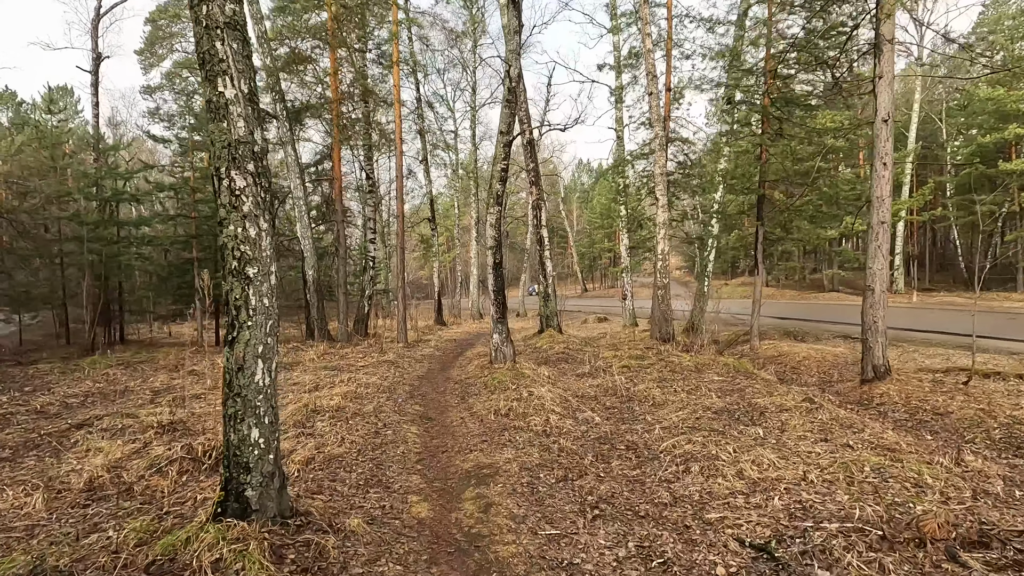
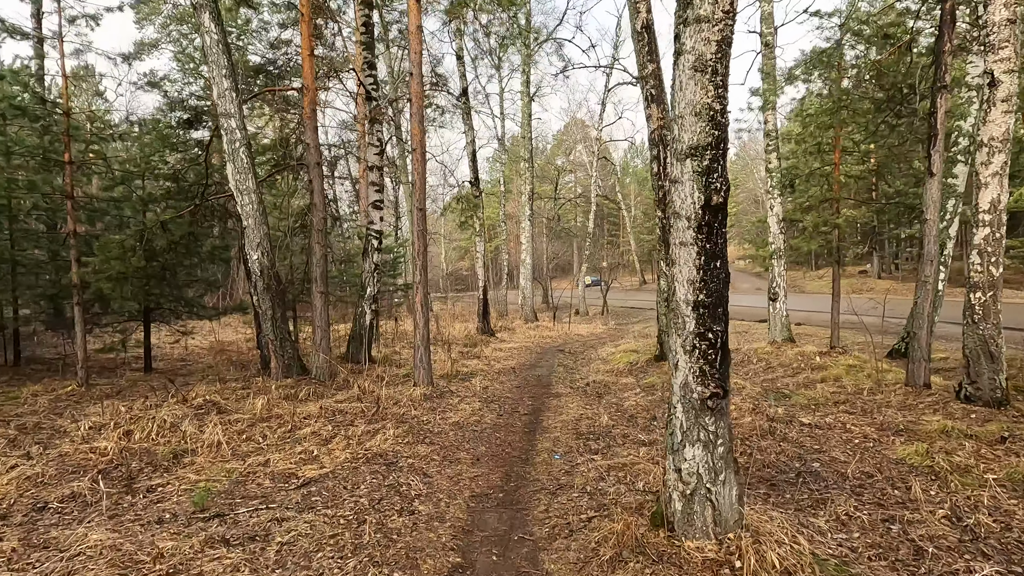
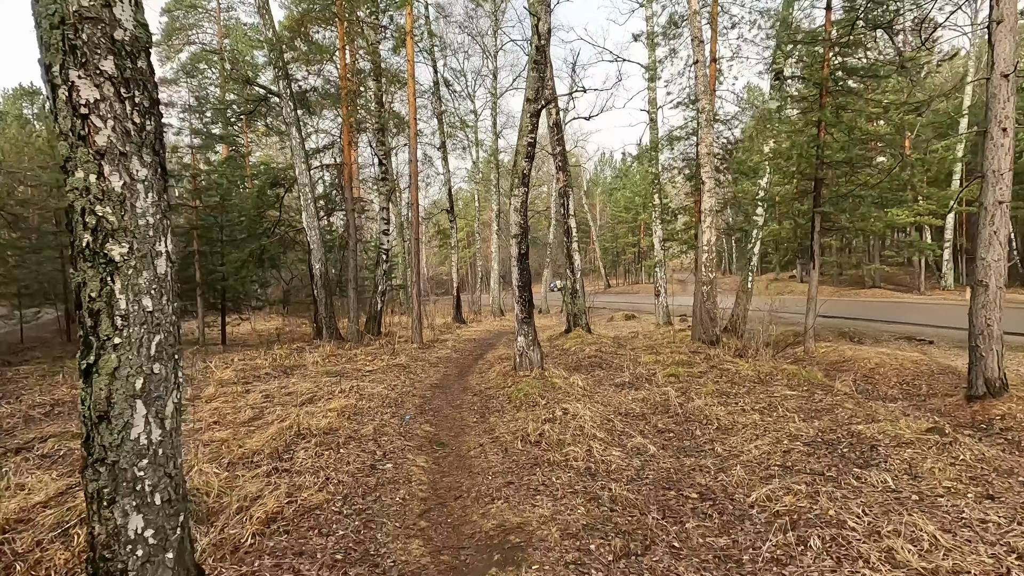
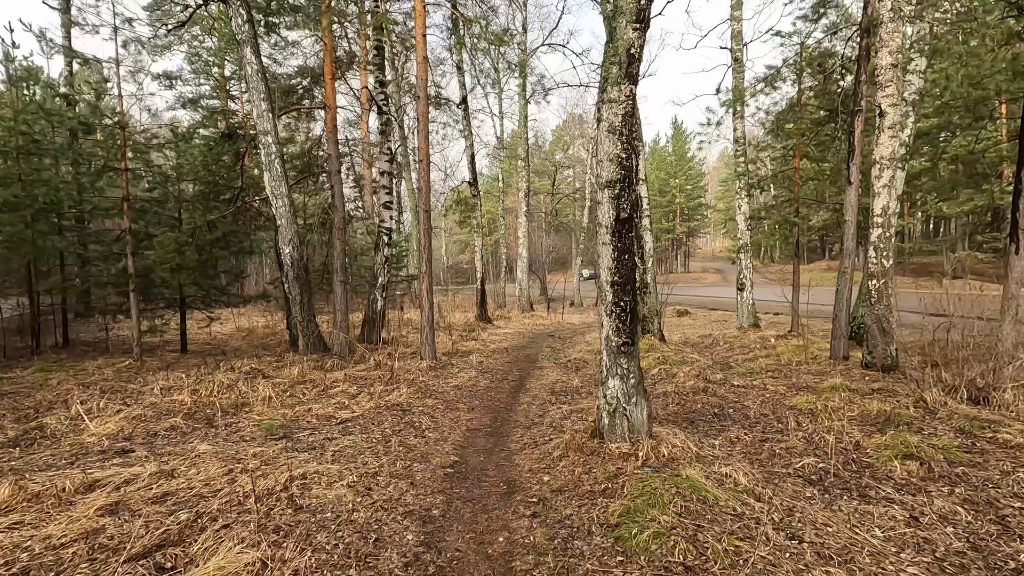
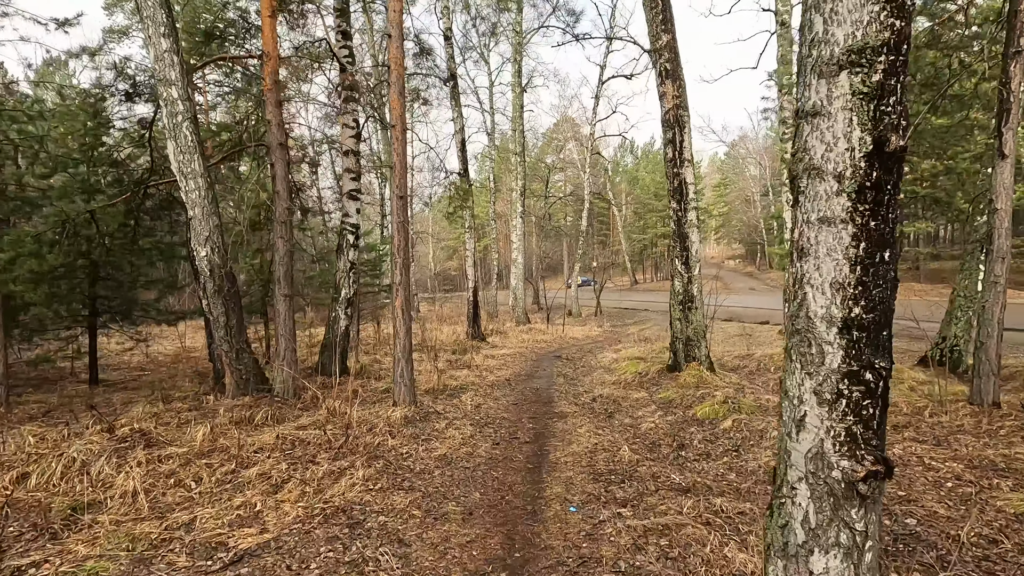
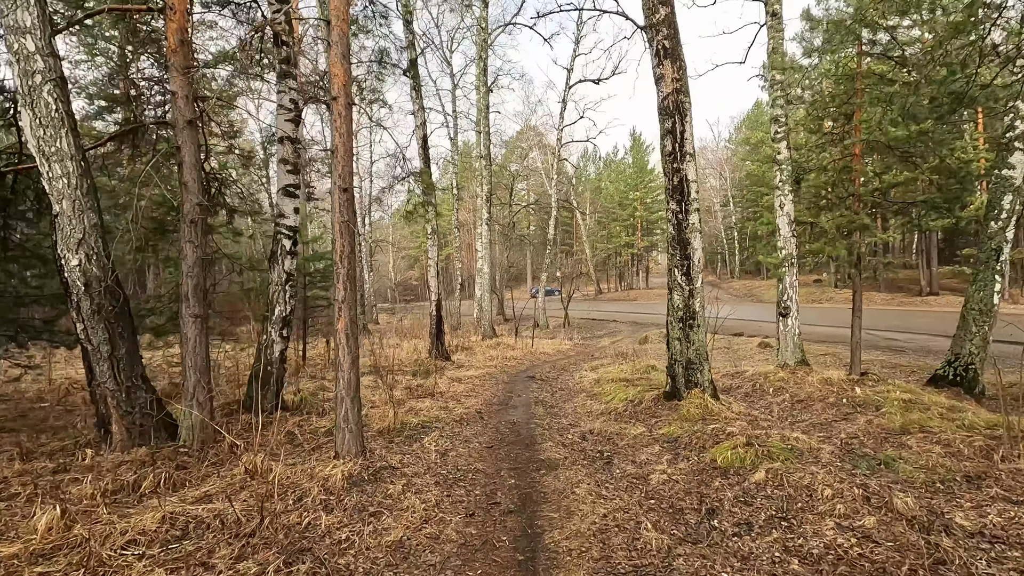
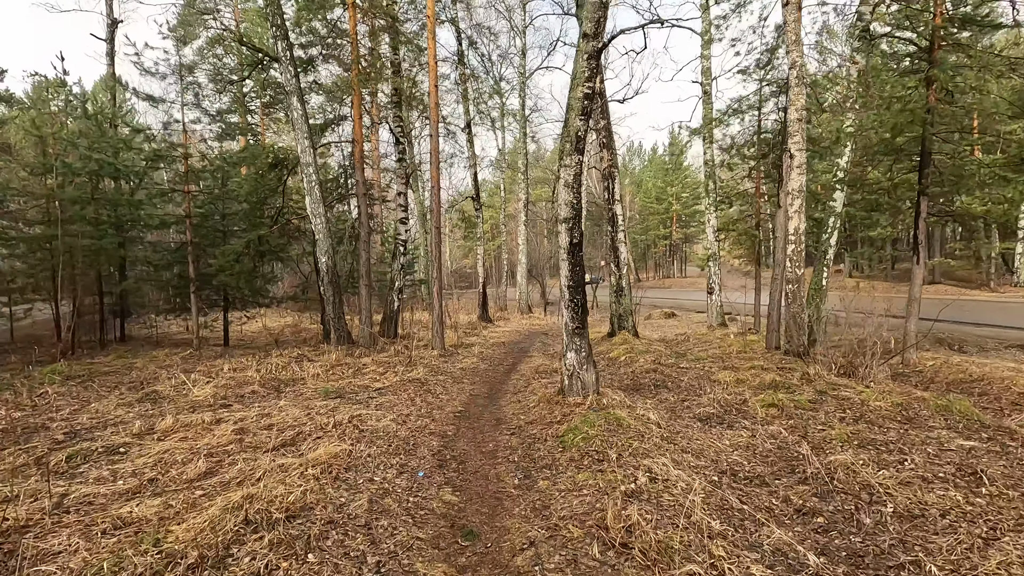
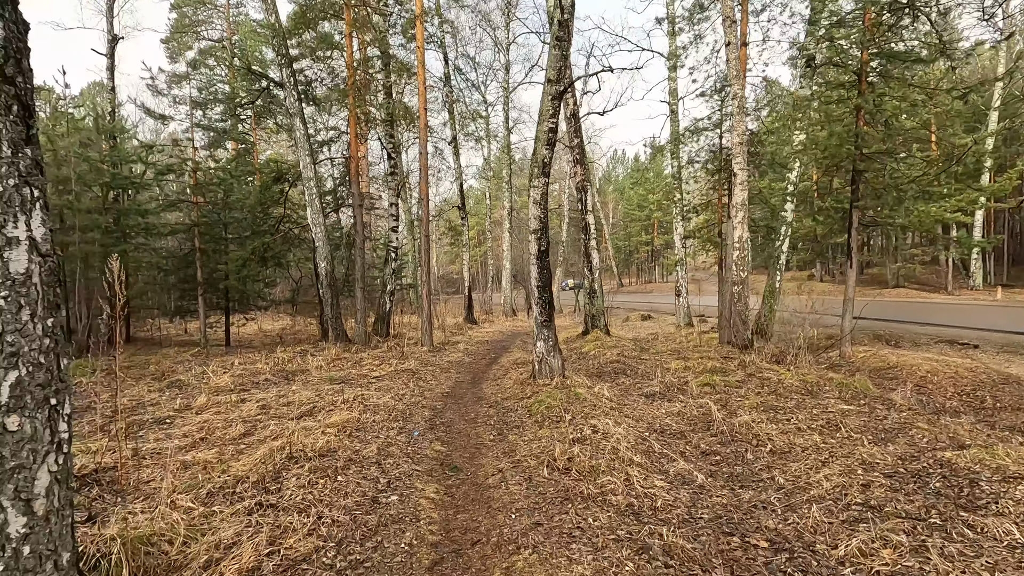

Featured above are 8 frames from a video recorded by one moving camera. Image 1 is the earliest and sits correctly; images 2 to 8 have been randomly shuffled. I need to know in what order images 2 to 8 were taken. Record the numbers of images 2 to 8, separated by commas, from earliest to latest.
3, 8, 7, 4, 2, 5, 6
